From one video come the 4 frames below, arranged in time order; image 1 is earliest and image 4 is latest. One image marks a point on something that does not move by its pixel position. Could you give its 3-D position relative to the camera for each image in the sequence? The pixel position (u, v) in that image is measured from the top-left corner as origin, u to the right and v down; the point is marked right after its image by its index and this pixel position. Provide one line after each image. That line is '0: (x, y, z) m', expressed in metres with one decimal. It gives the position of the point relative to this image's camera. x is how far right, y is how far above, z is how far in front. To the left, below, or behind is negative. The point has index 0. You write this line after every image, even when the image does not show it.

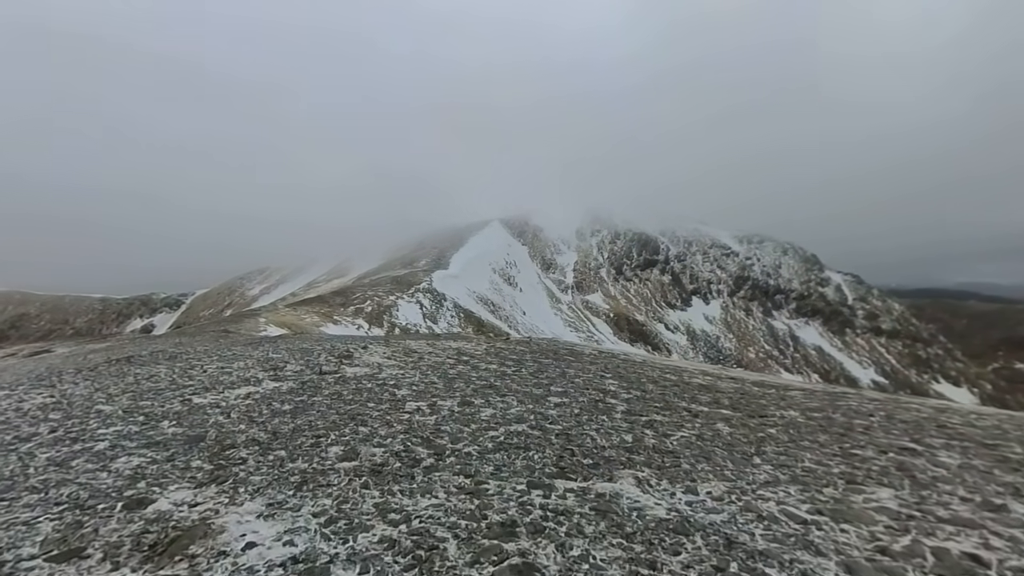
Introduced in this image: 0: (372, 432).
0: (-3.3, -3.4, +12.6) m
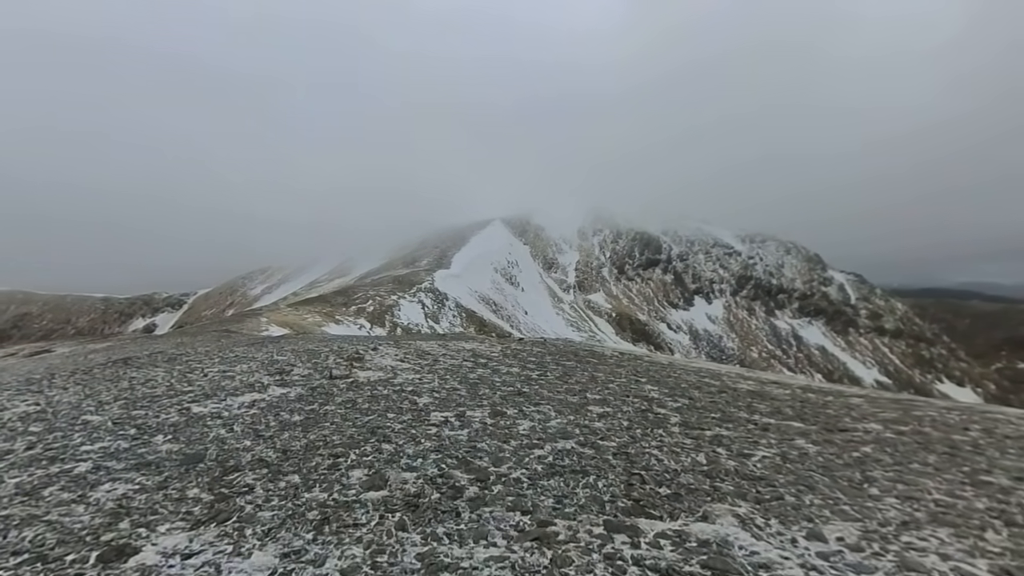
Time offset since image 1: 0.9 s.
0: (-2.3, -3.3, +10.9) m
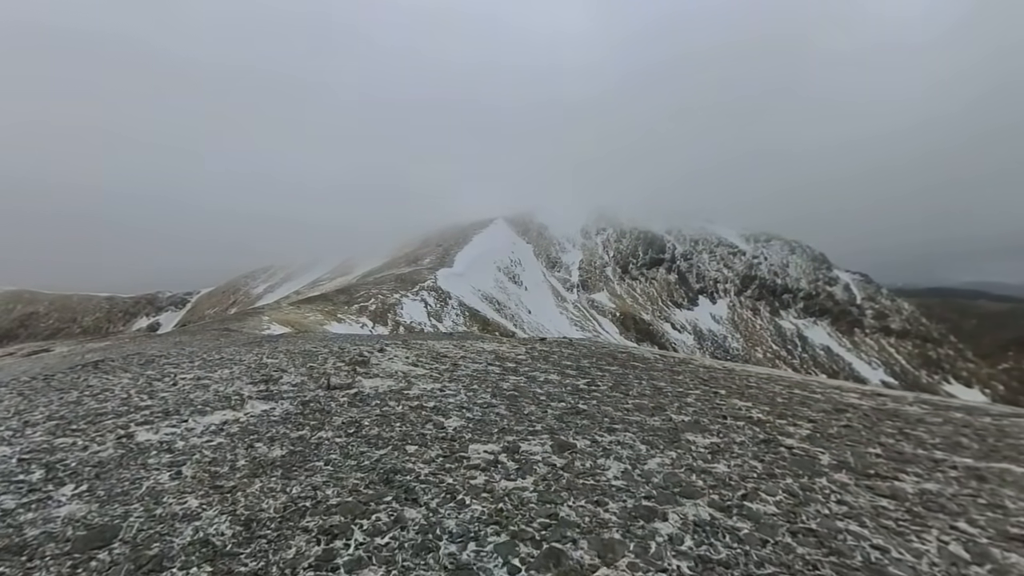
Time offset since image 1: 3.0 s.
0: (-1.0, -2.9, +6.7) m
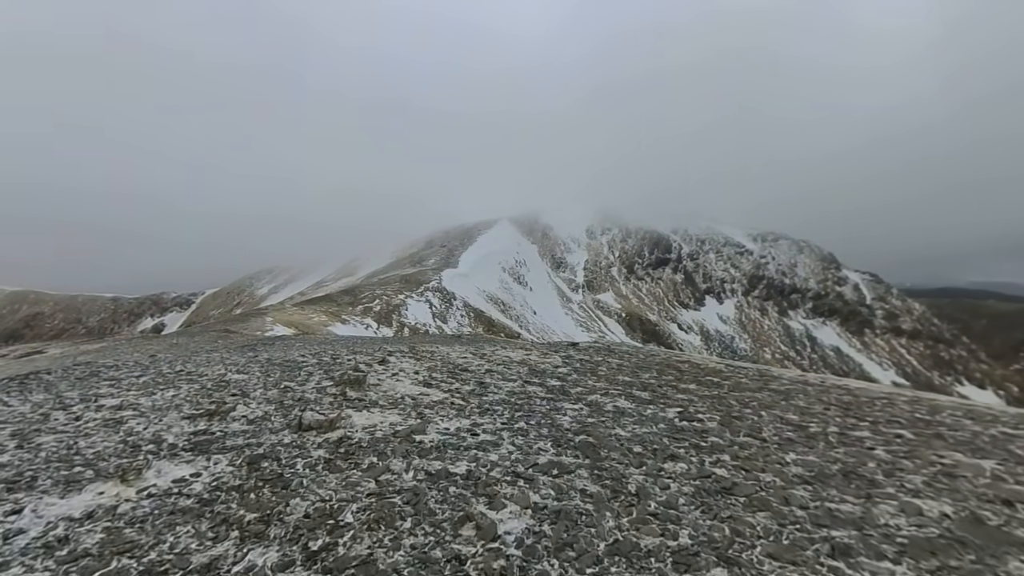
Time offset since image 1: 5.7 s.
0: (+0.3, -2.6, +1.0) m
